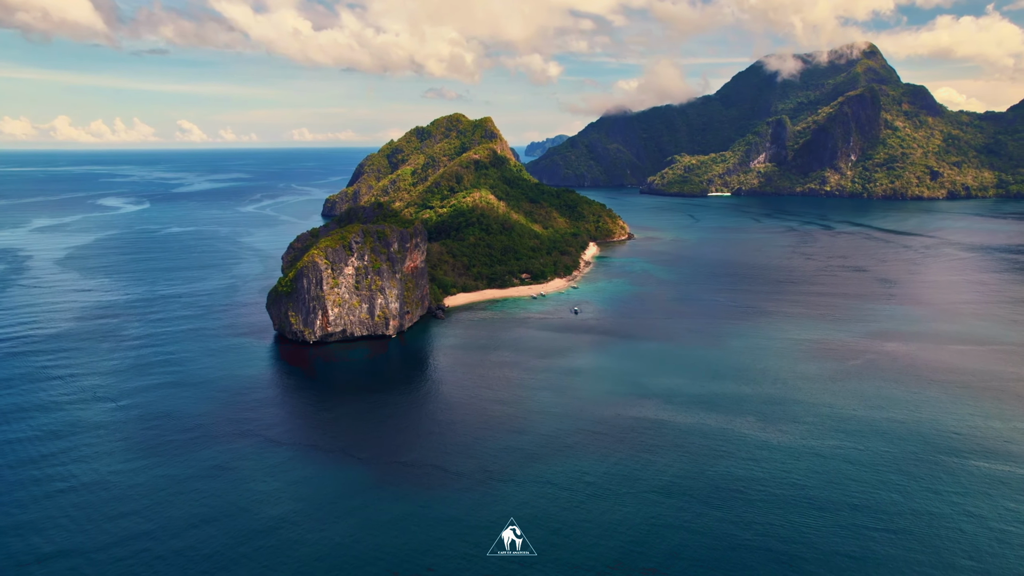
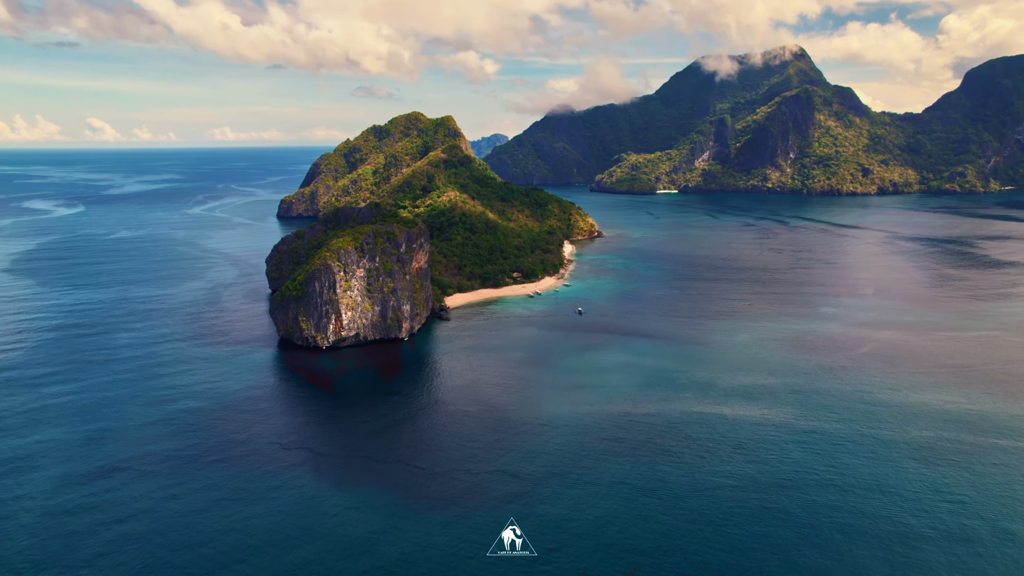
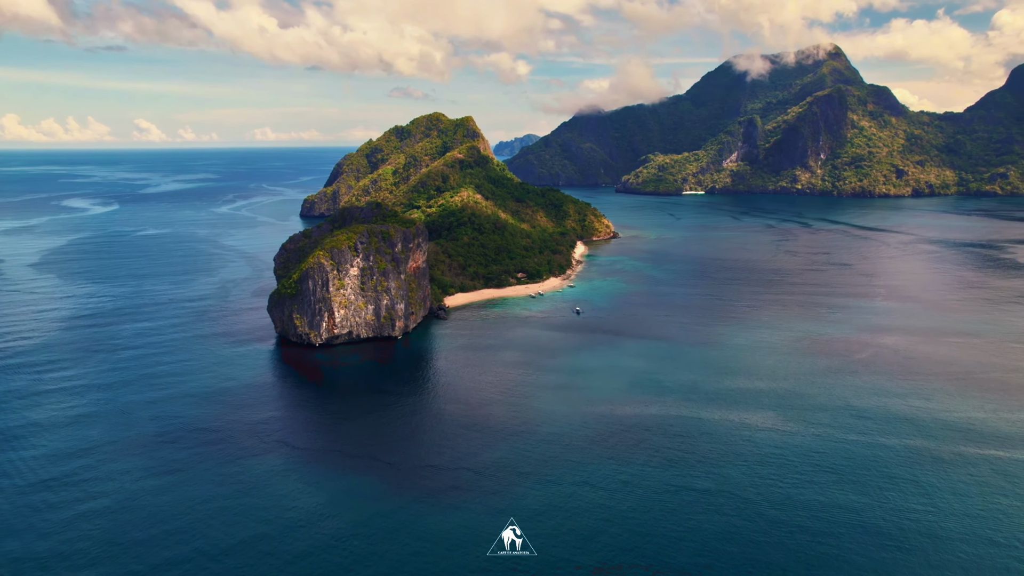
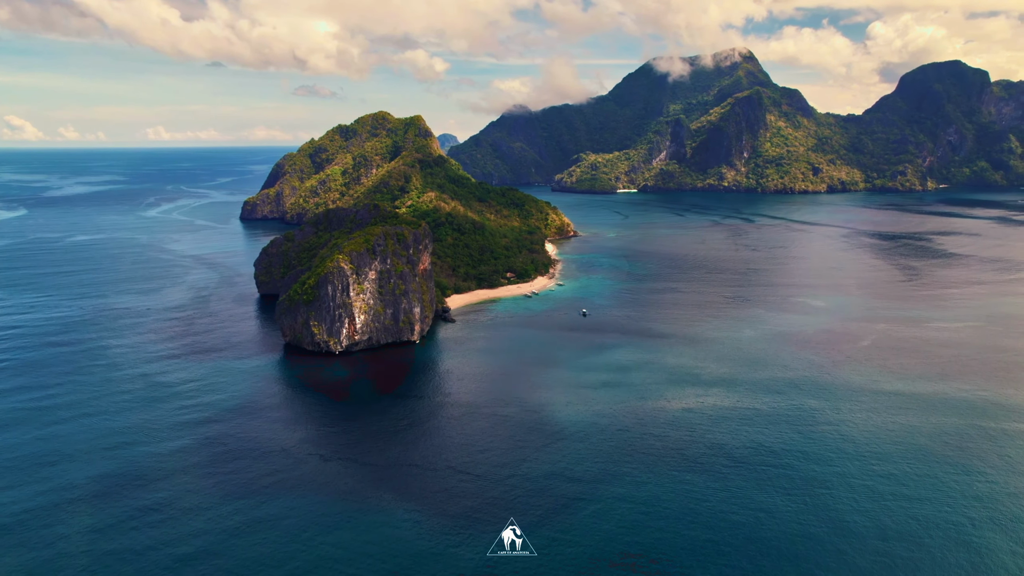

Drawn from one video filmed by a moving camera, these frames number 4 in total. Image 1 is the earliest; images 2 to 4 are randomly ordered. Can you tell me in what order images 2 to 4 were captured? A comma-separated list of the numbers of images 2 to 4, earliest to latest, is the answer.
3, 2, 4
